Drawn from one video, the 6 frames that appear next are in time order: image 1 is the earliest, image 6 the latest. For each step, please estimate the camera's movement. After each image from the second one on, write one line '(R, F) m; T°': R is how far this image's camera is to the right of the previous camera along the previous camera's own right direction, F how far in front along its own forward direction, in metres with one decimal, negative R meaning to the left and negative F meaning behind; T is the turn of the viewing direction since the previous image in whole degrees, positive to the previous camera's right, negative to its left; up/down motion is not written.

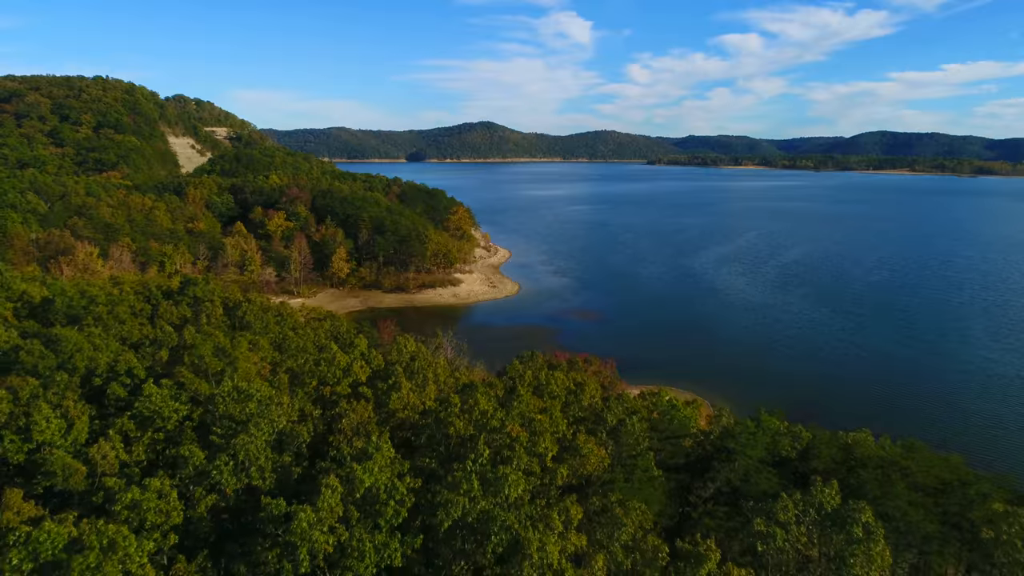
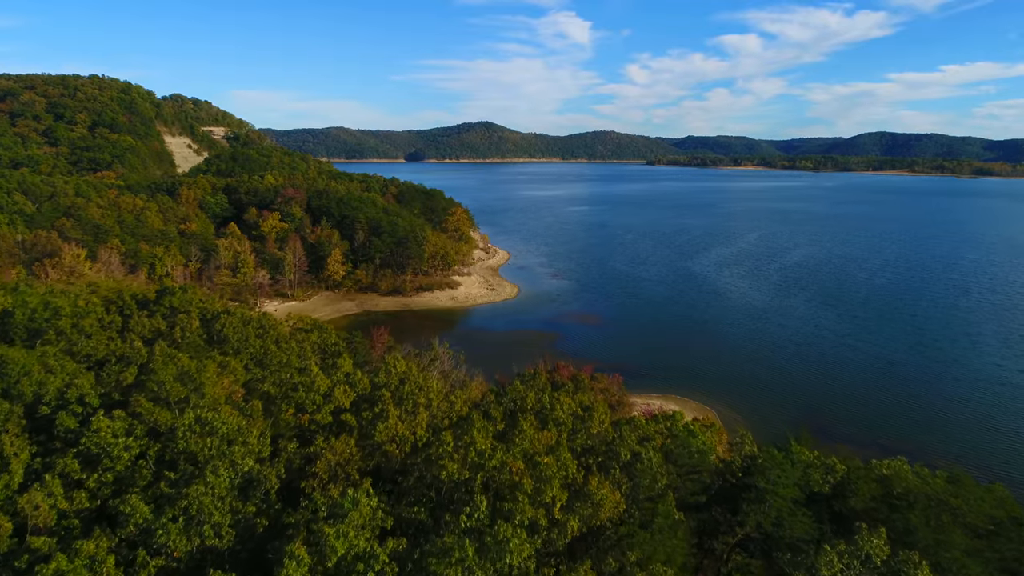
(0.0, +0.9) m; 0°
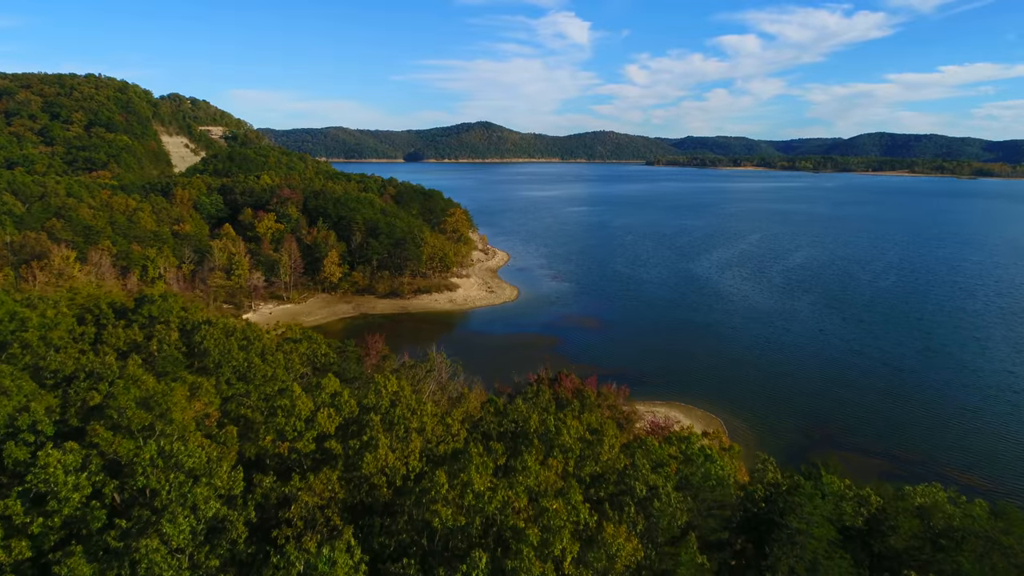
(0.0, +0.7) m; 0°
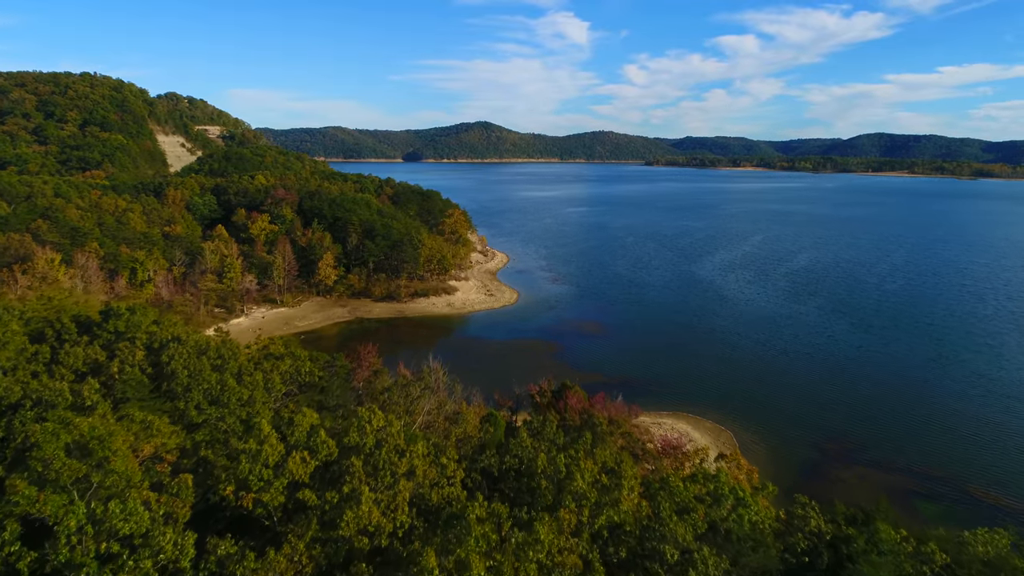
(0.0, +1.0) m; 0°
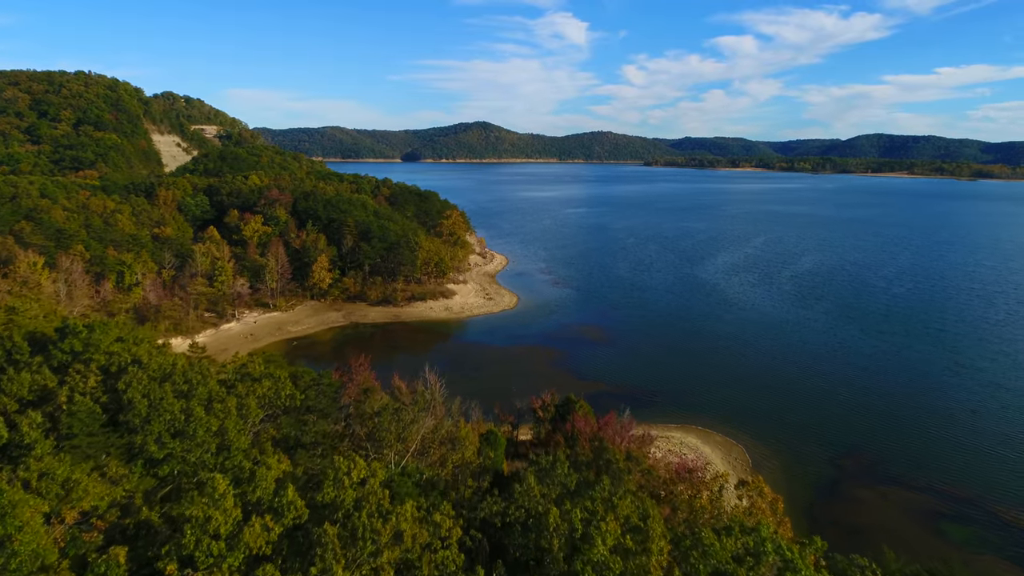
(-0.1, +1.1) m; 0°
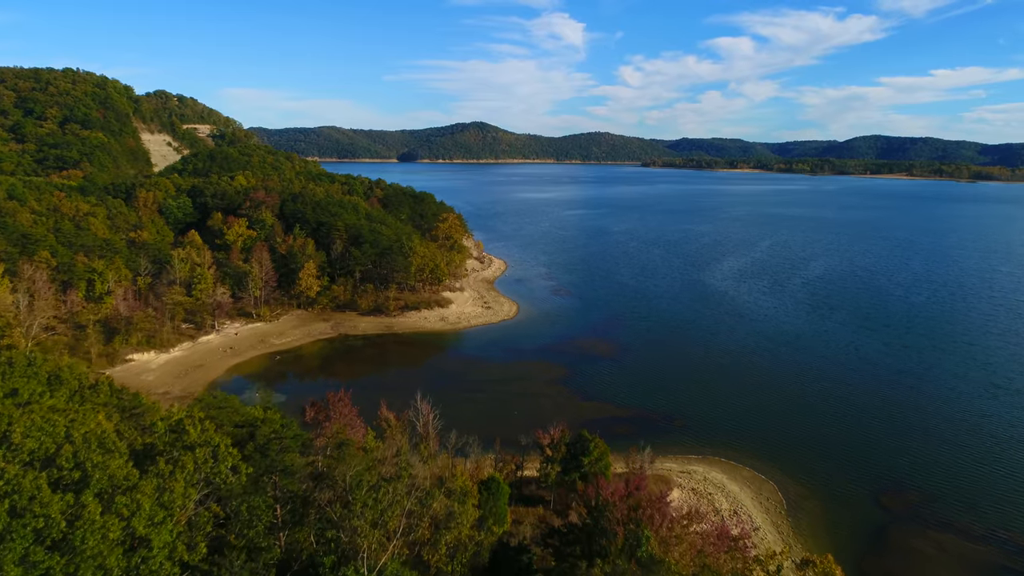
(-0.2, +2.3) m; 0°
